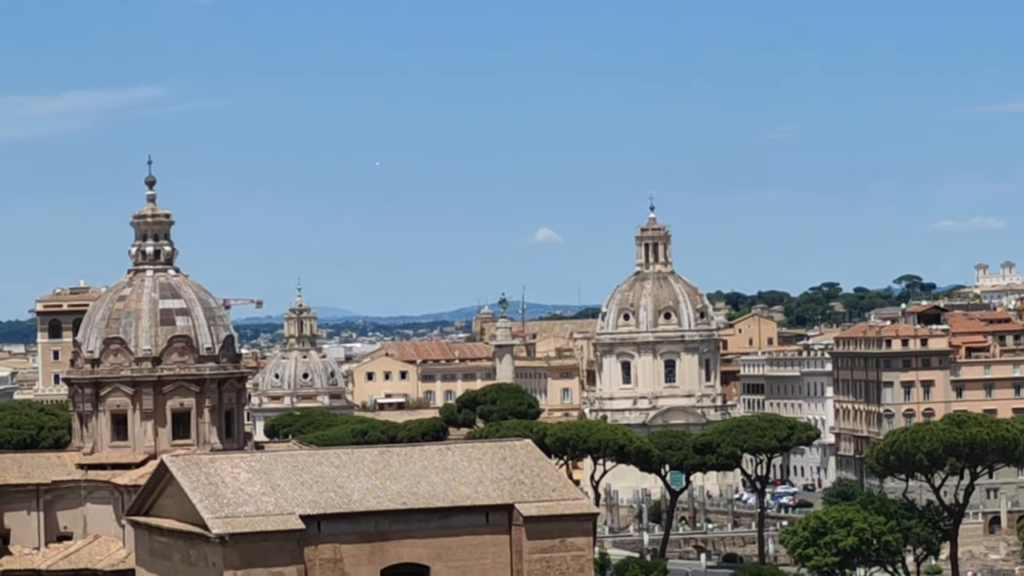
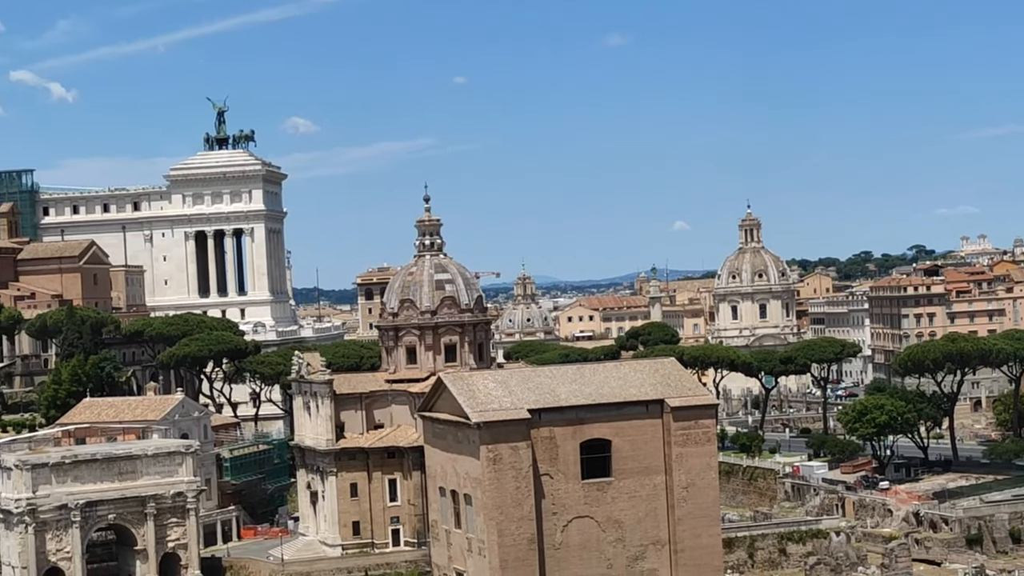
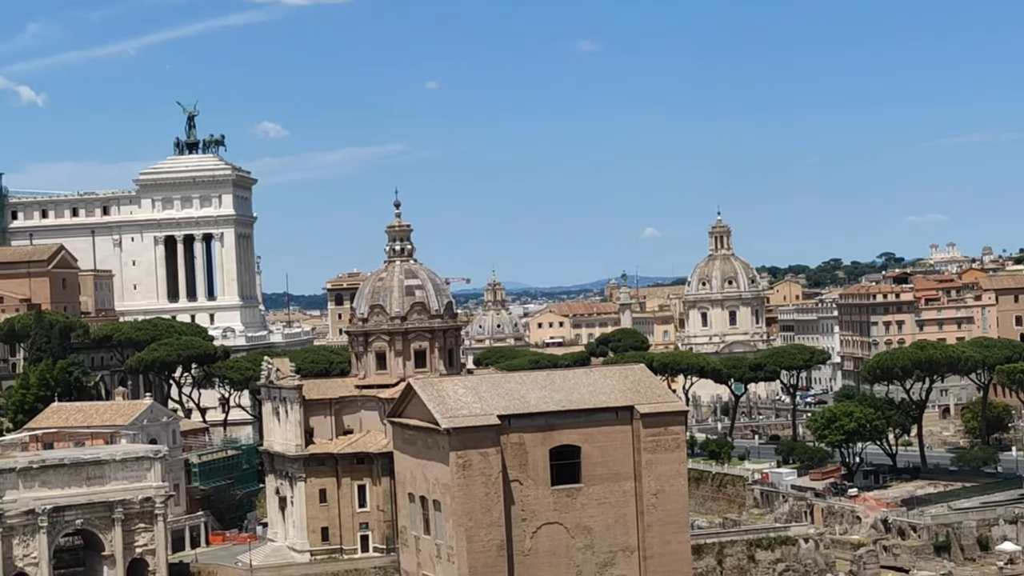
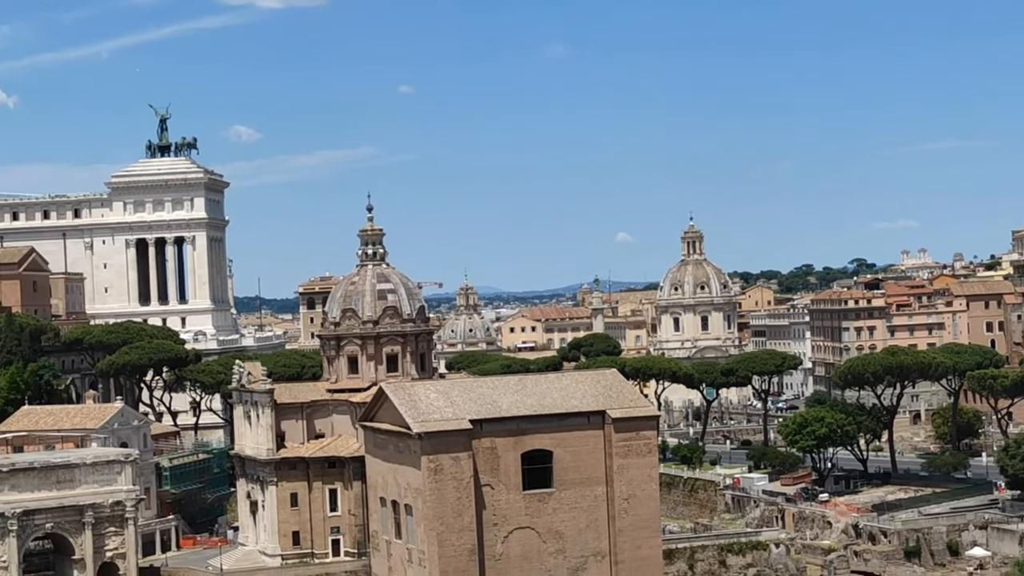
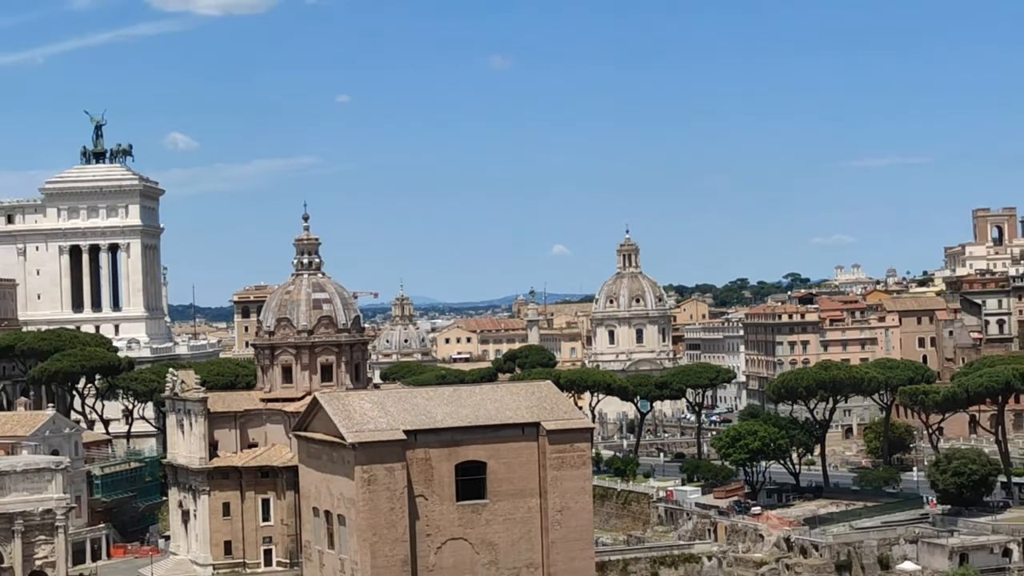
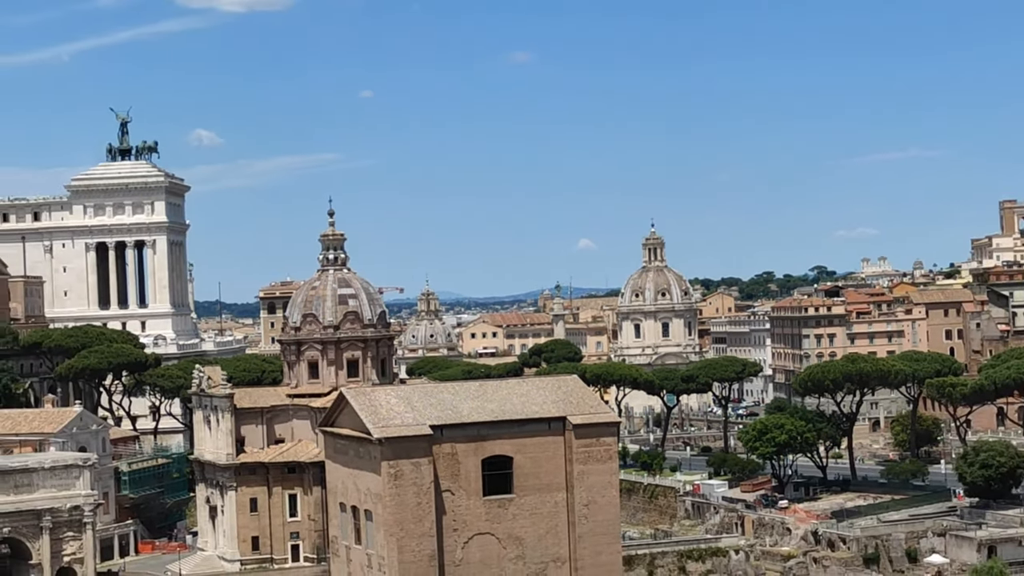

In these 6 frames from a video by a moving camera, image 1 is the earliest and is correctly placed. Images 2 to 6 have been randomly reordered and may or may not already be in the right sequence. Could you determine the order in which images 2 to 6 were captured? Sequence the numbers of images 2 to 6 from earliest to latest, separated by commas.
5, 6, 4, 3, 2
